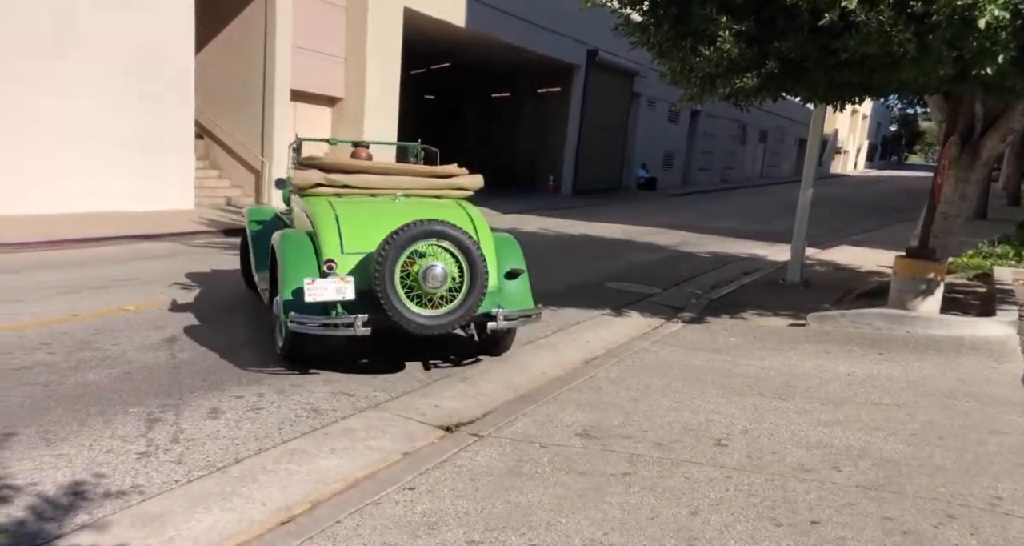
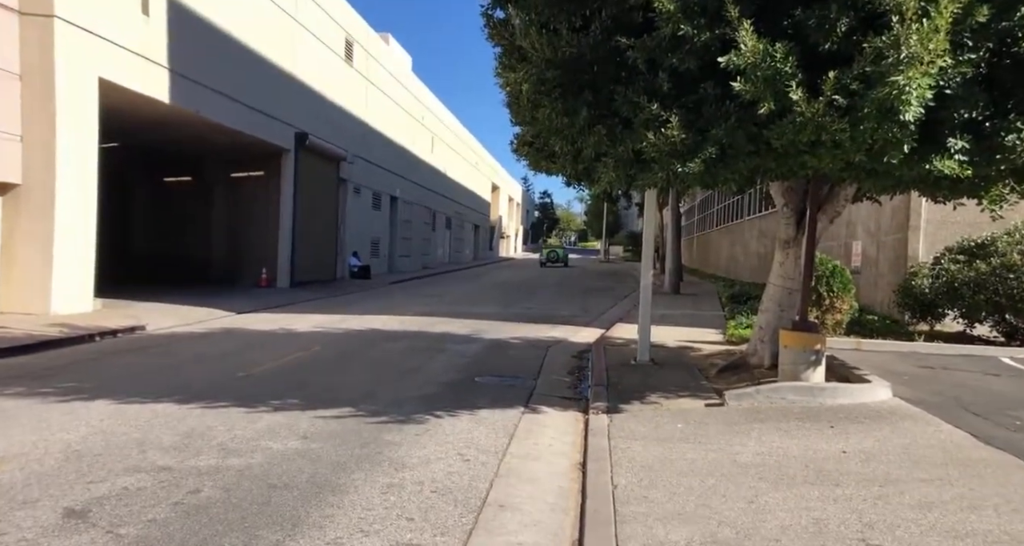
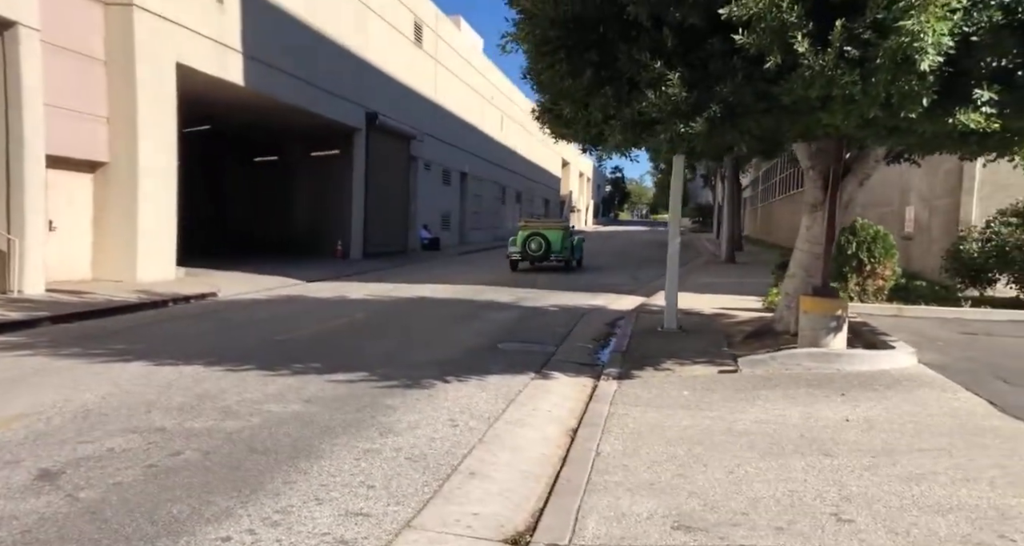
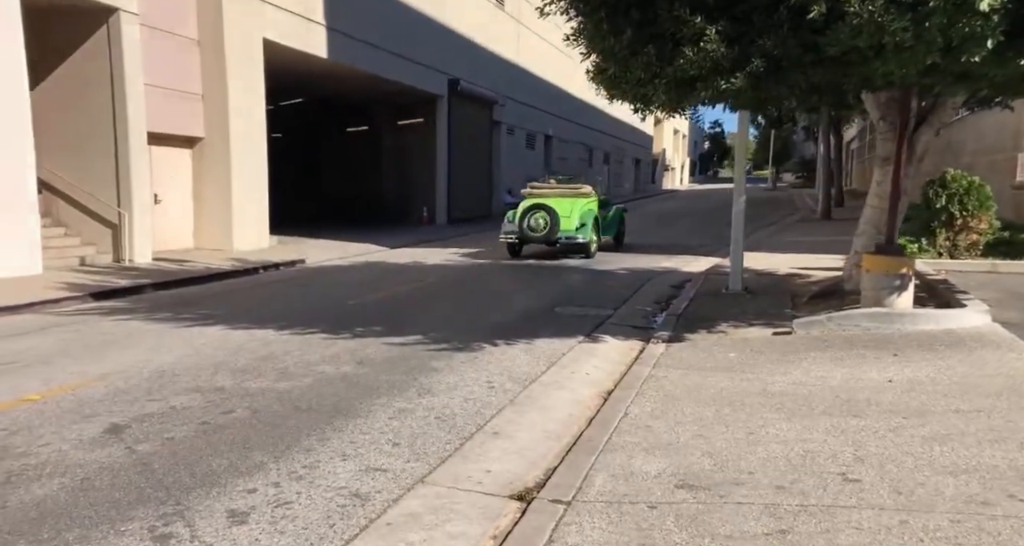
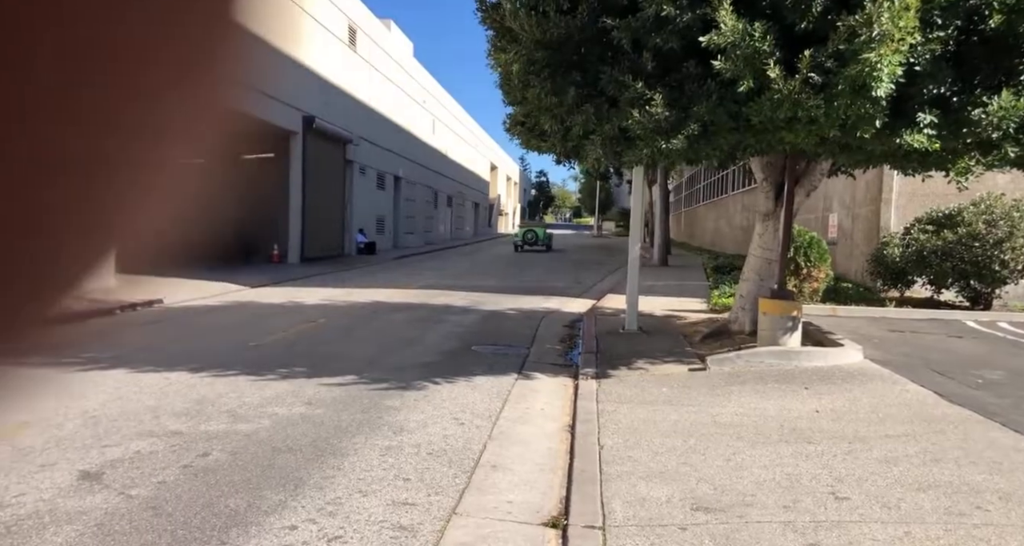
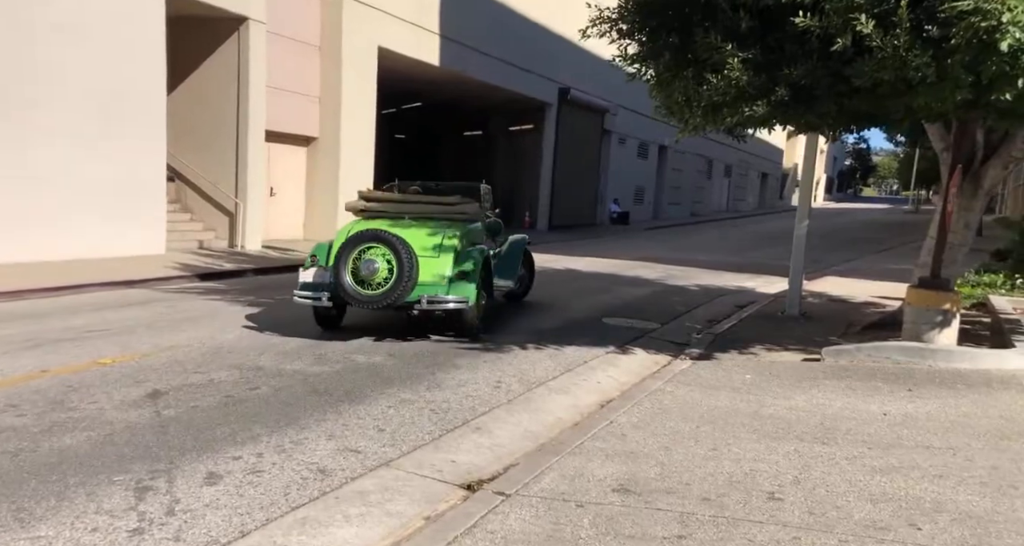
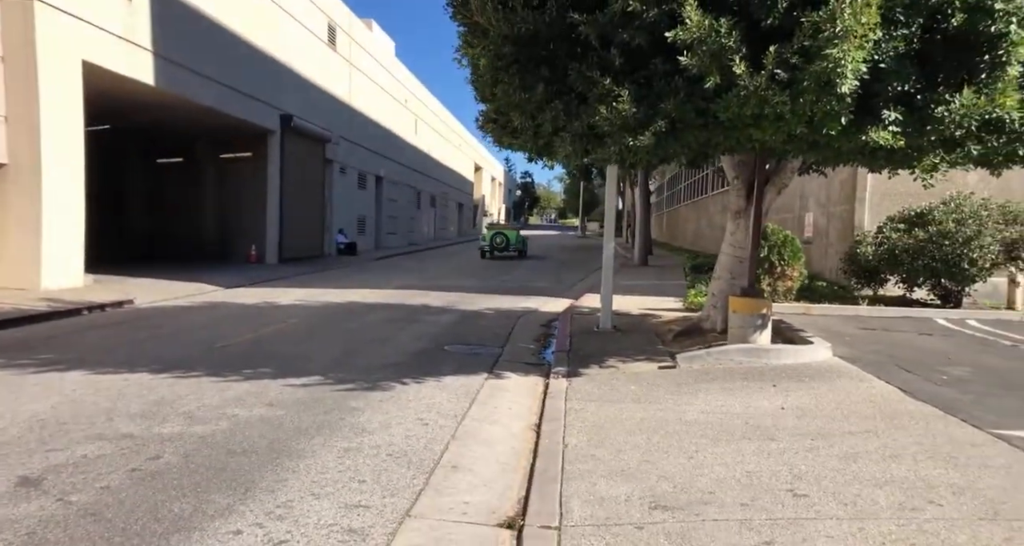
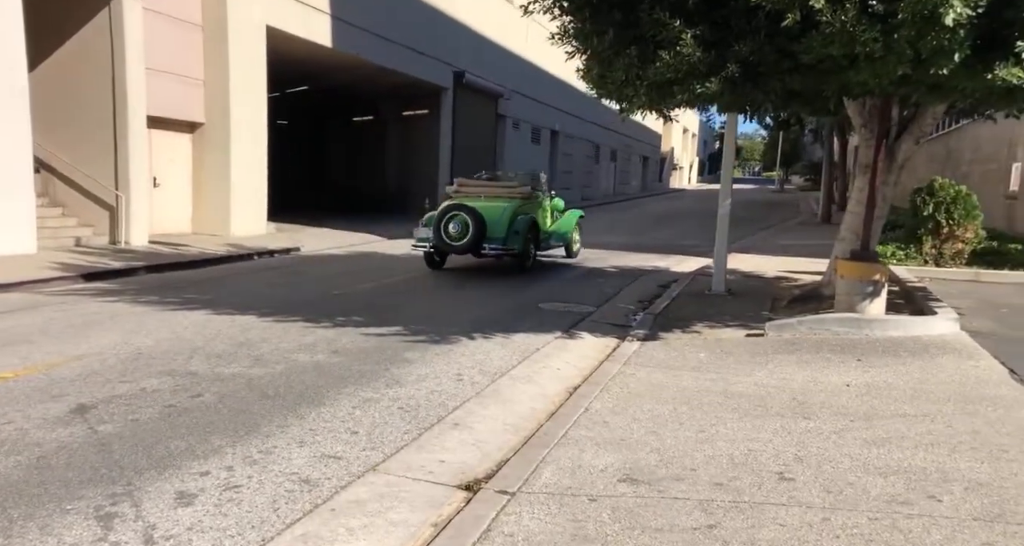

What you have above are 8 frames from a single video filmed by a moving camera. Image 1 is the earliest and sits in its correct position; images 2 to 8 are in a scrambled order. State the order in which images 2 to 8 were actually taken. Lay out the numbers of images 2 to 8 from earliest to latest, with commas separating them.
6, 8, 4, 3, 7, 5, 2
